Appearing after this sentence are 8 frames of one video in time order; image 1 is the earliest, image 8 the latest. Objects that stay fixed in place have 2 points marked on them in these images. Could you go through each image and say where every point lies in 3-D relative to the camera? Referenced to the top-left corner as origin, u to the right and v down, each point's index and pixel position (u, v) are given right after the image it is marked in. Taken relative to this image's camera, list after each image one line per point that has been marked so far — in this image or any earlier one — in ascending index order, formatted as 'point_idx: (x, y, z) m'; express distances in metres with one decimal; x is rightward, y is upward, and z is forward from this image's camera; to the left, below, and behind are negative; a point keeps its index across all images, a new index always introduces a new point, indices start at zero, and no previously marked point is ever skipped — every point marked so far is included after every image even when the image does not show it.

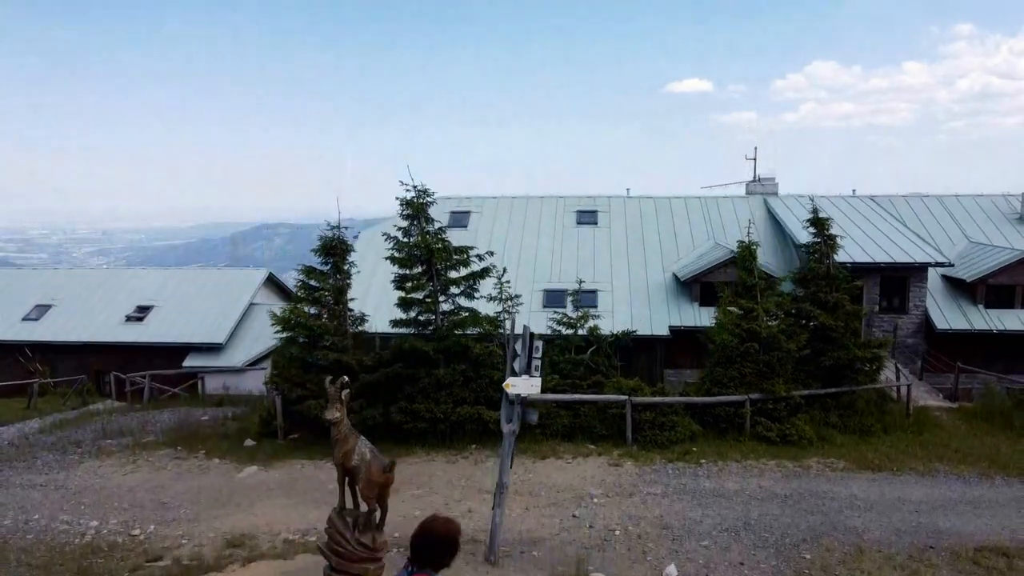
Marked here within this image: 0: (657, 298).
0: (+3.5, -0.3, +17.1) m
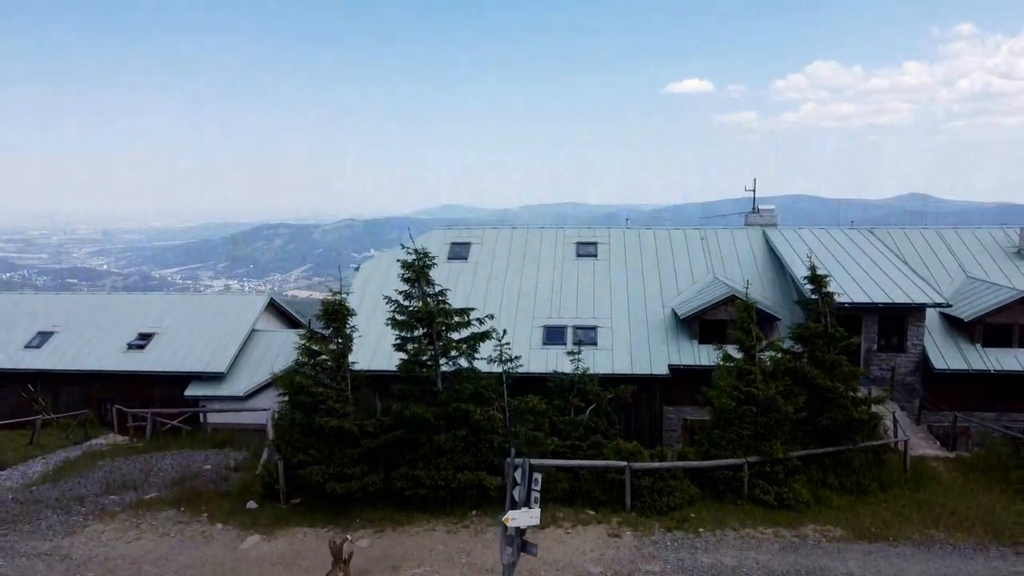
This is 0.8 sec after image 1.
0: (+3.5, -1.2, +17.2) m
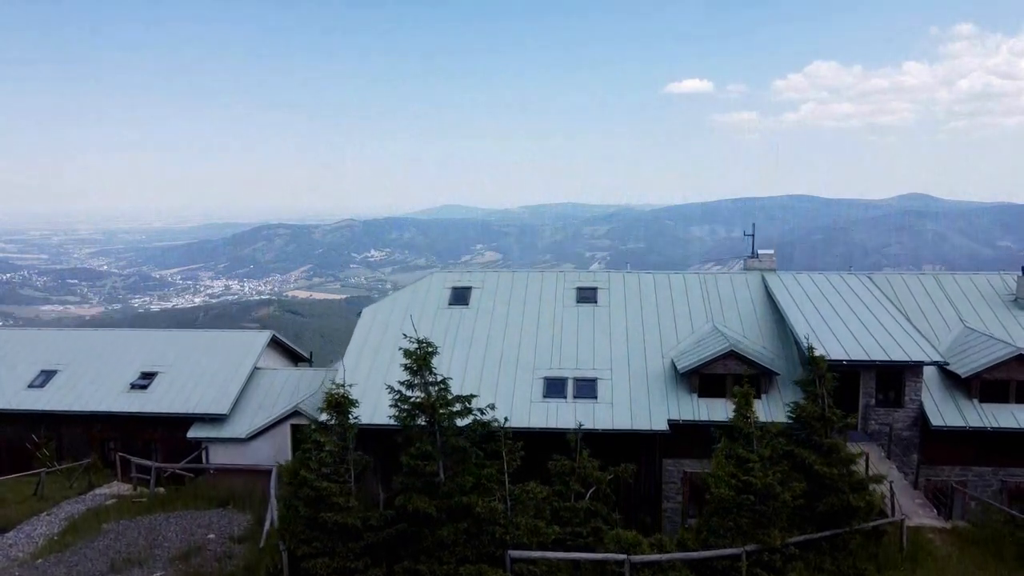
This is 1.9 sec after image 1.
0: (+3.5, -2.5, +17.3) m
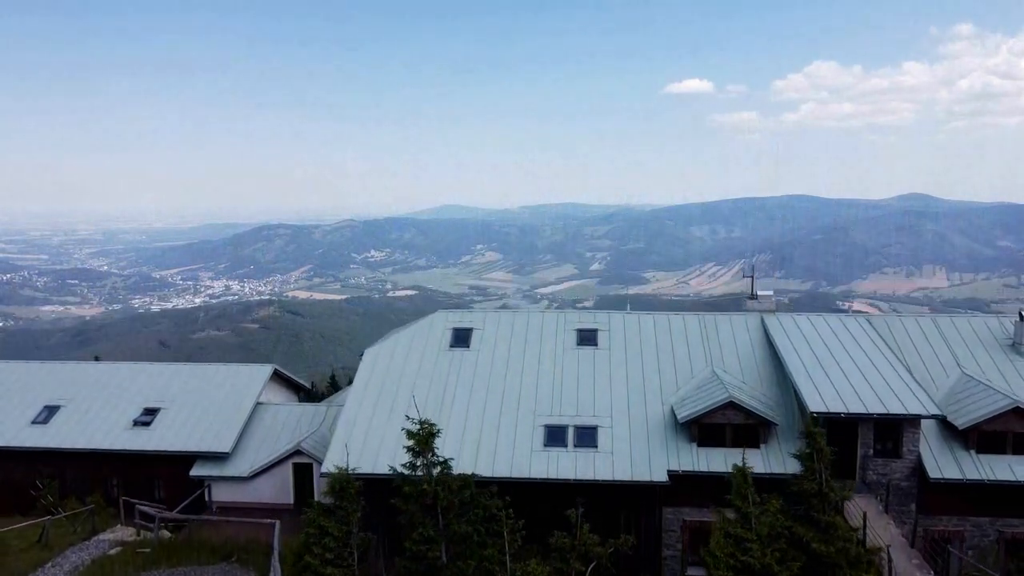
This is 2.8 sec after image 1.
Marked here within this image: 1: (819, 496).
0: (+3.5, -3.7, +17.5) m
1: (+4.9, -3.3, +11.2) m
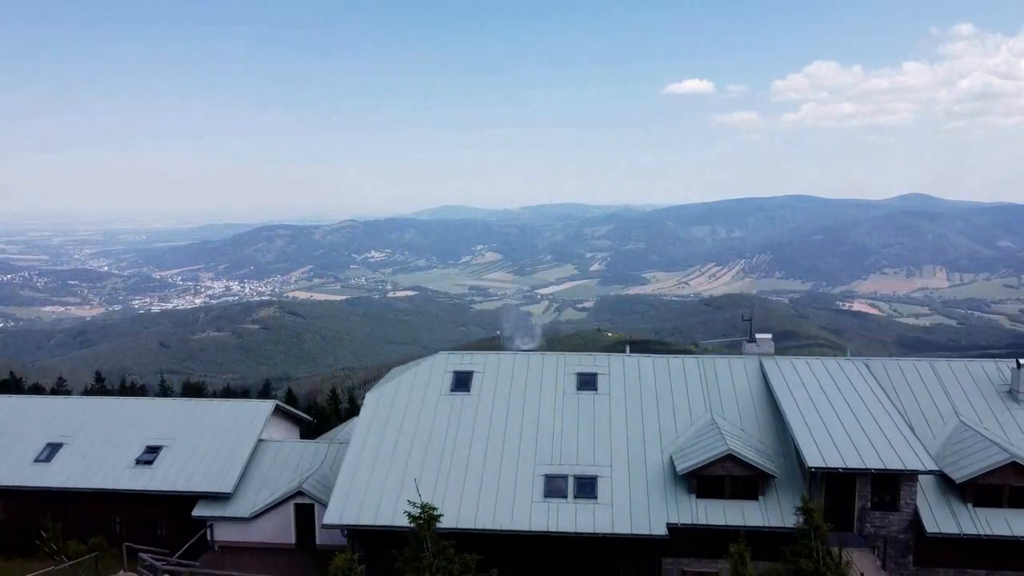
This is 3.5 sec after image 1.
0: (+3.5, -5.0, +17.6) m
1: (+4.9, -4.6, +11.4) m
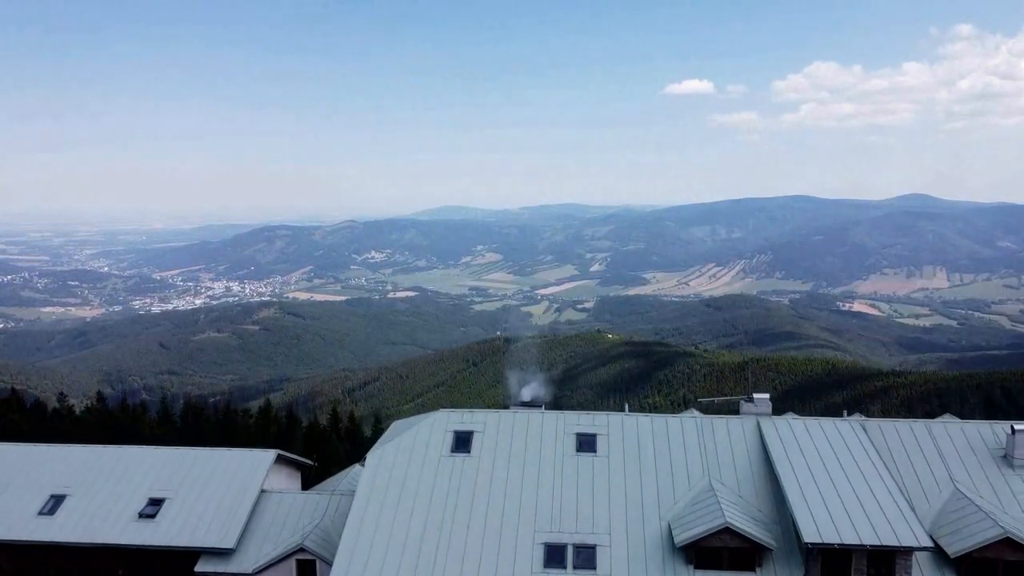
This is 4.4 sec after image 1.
0: (+3.7, -1.0, +18.9) m
1: (+5.0, -0.6, +12.7) m
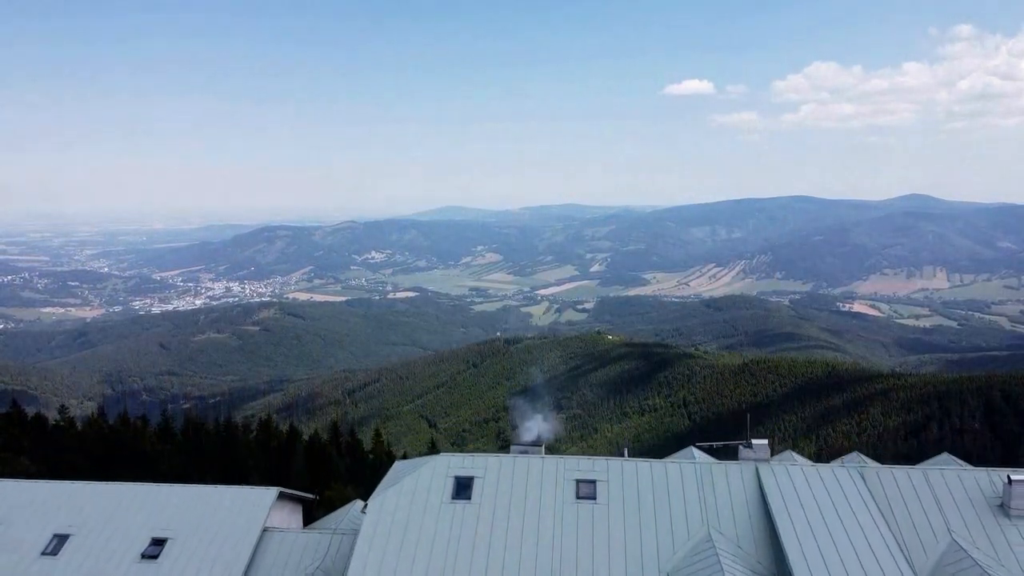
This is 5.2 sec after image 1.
0: (+3.6, -1.4, +18.8) m
1: (+4.9, -0.9, +12.6) m
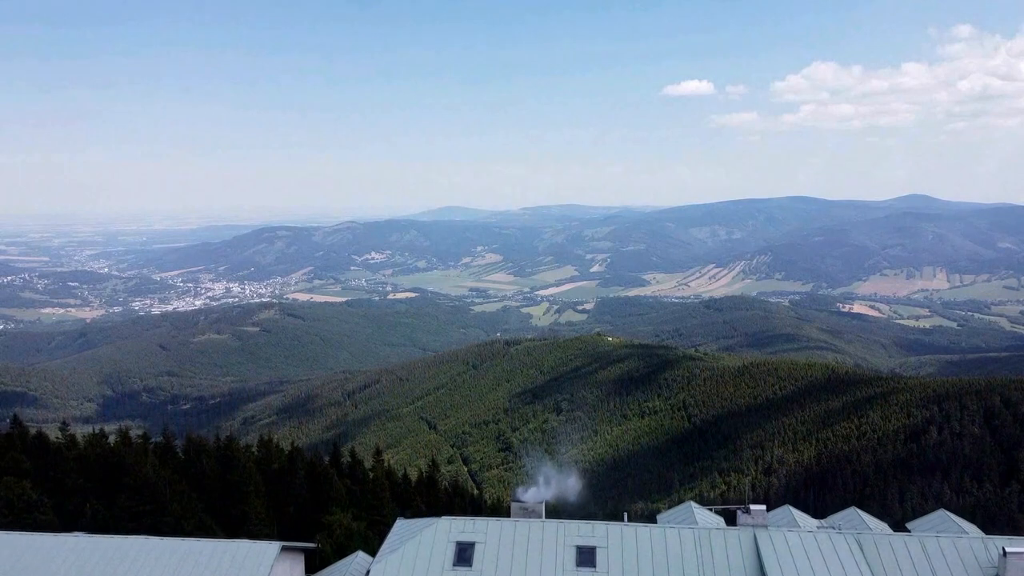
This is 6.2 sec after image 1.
0: (+3.5, -1.6, +18.7) m
1: (+4.8, -1.2, +12.4) m
